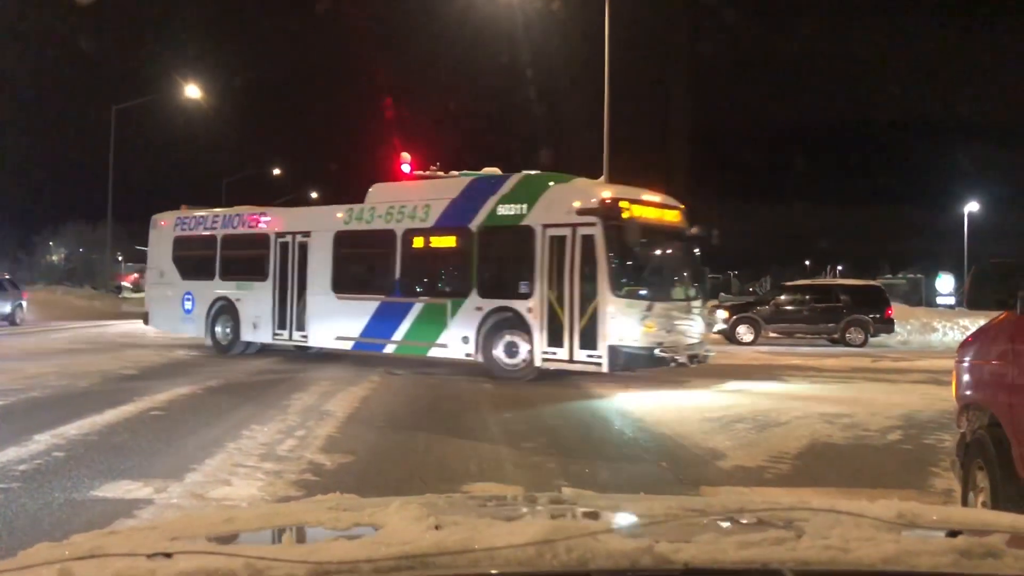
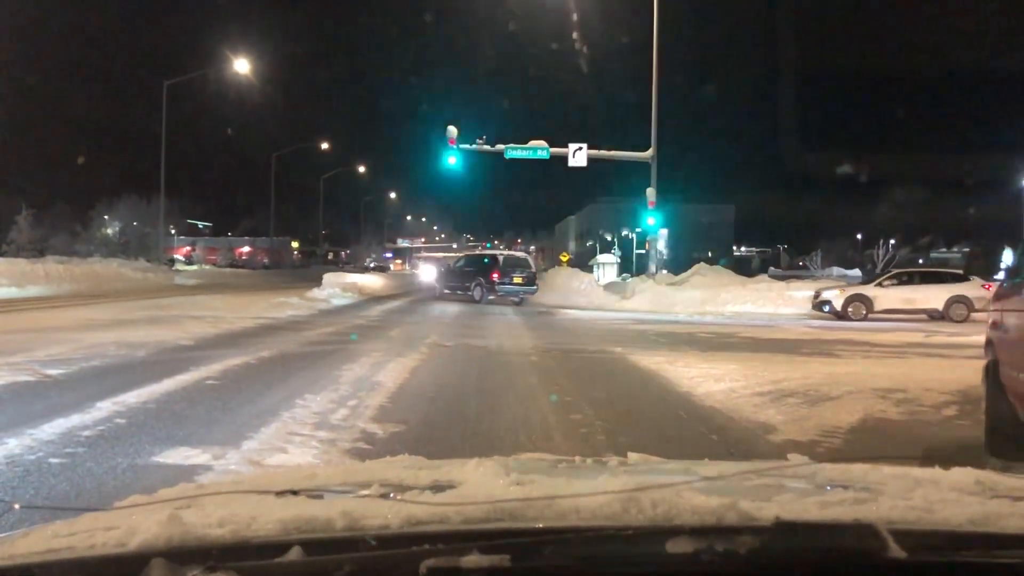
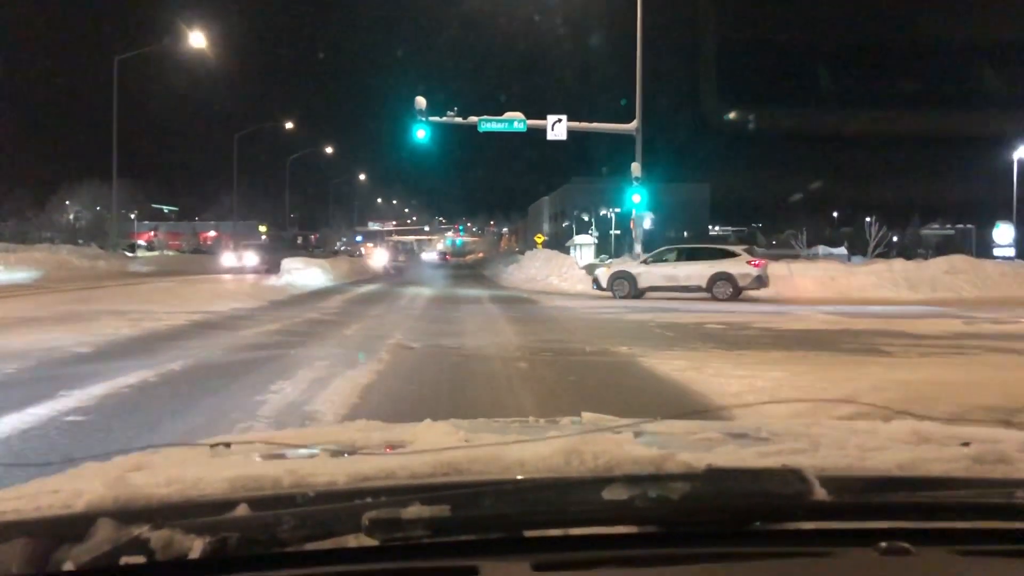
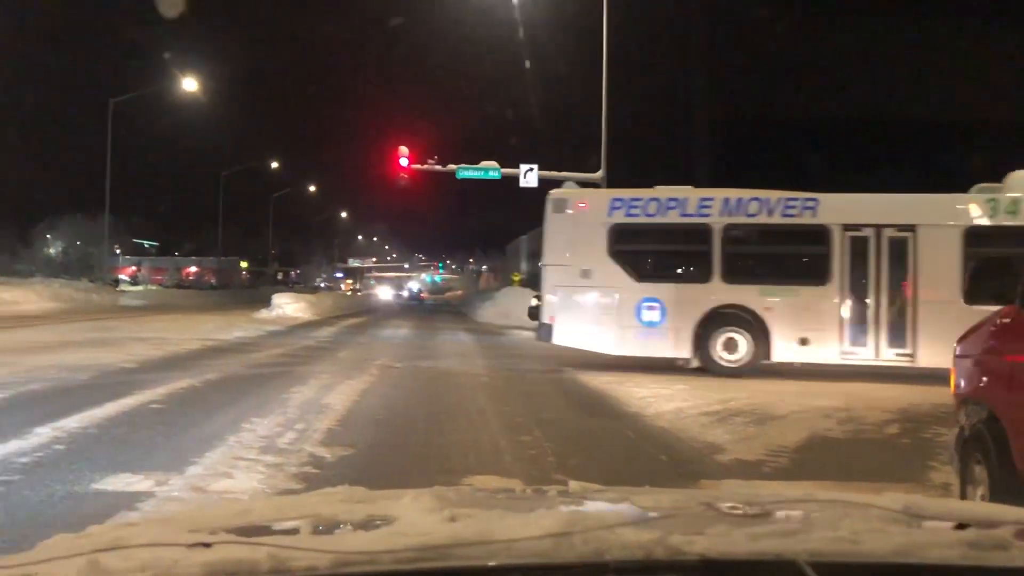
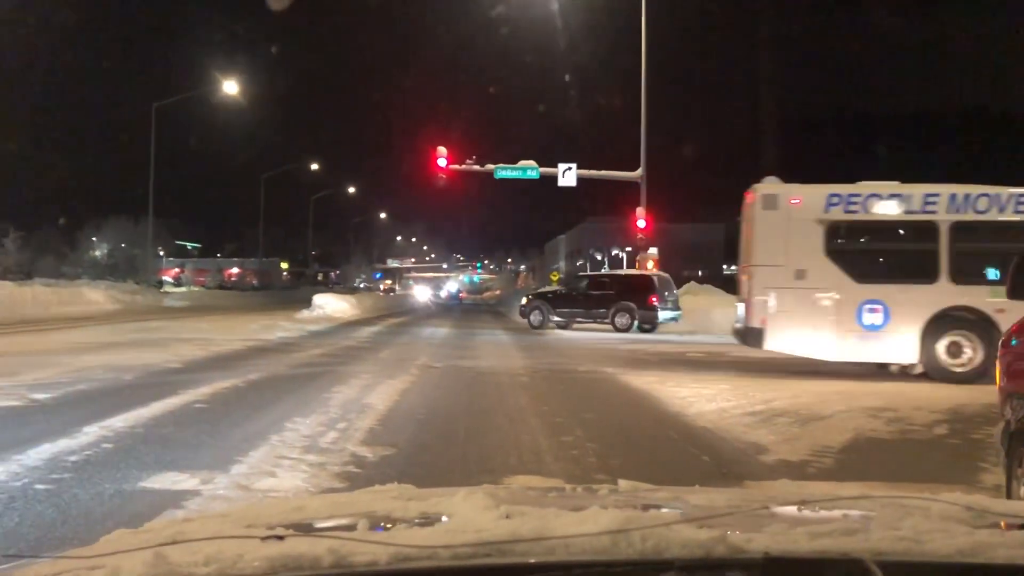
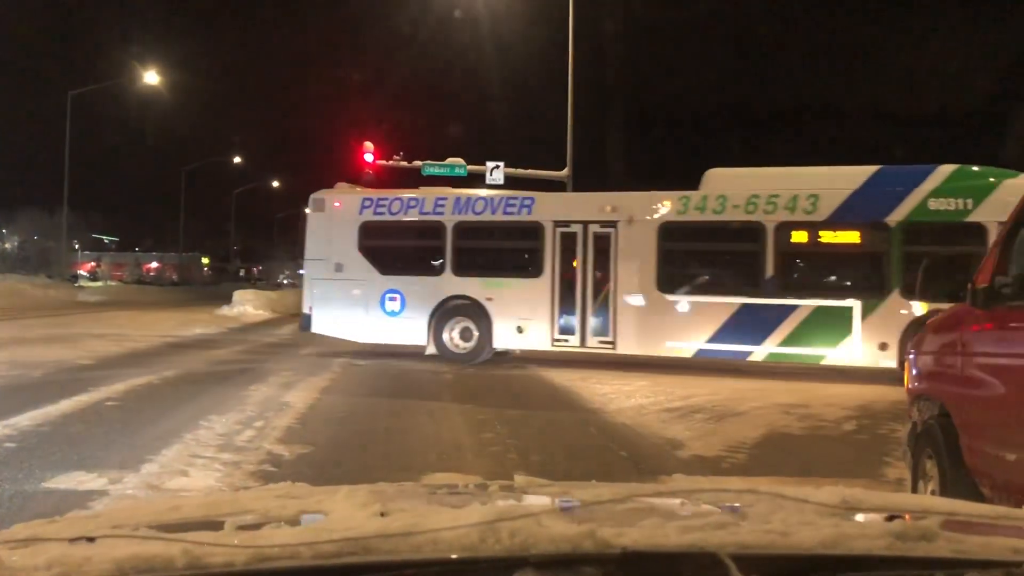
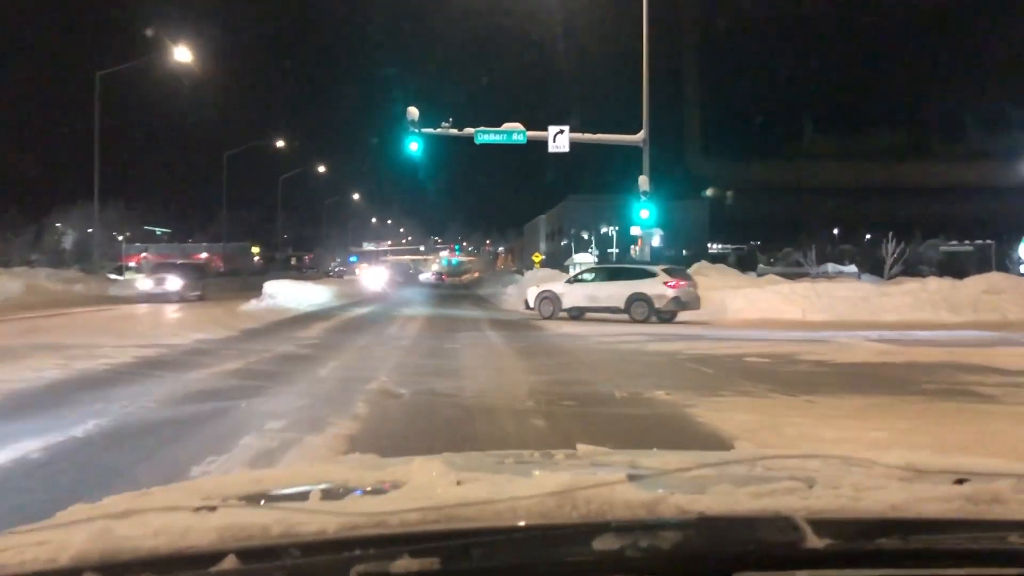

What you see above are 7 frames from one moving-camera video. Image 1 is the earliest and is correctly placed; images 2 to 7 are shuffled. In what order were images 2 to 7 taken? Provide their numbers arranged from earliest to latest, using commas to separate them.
6, 4, 5, 2, 3, 7
